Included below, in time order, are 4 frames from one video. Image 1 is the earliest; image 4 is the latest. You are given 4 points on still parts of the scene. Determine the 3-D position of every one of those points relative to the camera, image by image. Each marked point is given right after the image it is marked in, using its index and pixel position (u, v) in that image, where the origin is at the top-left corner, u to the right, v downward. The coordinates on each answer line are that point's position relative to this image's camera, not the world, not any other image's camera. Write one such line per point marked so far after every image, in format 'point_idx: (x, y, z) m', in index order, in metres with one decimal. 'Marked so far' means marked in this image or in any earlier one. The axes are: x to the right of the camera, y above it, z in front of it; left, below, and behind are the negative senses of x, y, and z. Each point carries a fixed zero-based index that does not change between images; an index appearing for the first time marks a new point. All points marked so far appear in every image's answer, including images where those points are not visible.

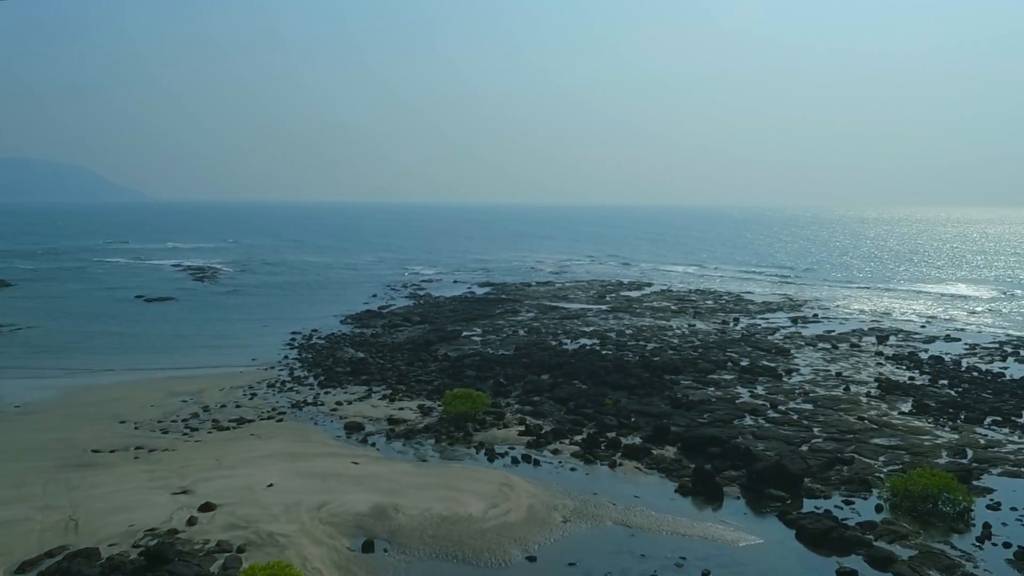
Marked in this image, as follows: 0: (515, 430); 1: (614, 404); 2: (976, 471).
0: (0.0, -2.9, +17.4) m
1: (+2.2, -2.5, +18.7) m
2: (+8.1, -3.2, +15.0) m
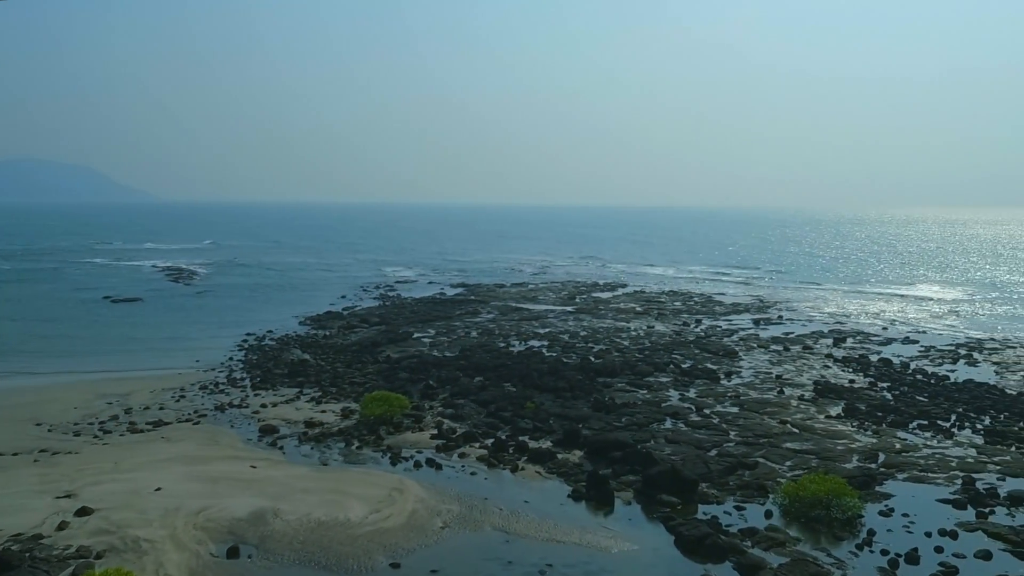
0: (-1.7, -2.9, +17.2) m
1: (+0.5, -2.6, +18.6) m
2: (+6.4, -3.3, +14.8) m
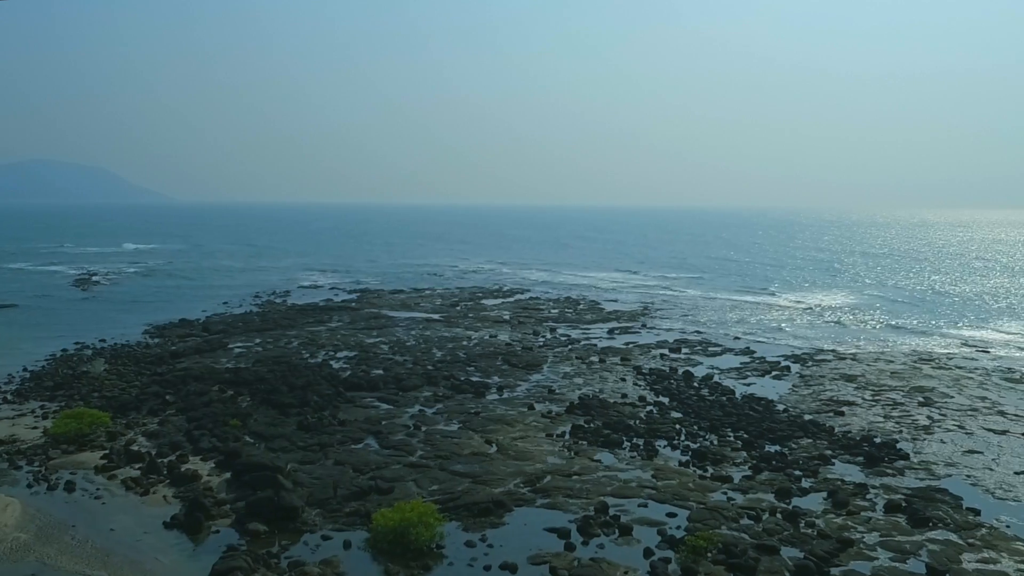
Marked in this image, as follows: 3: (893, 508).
0: (-8.0, -3.2, +16.8) m
1: (-5.8, -2.9, +18.2) m
2: (0.0, -3.6, +14.3) m
3: (+6.3, -3.6, +14.2) m
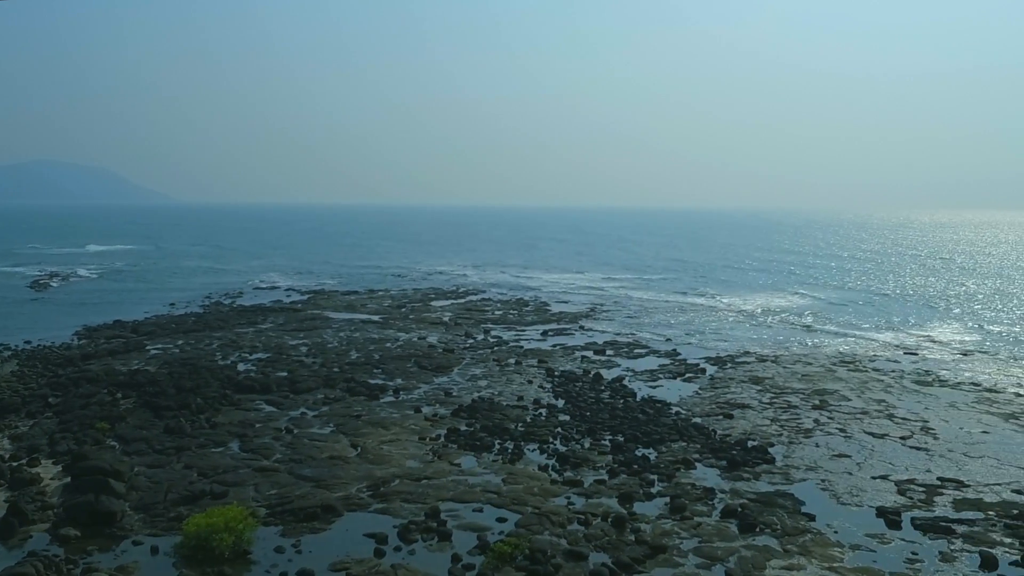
0: (-10.8, -3.3, +16.7) m
1: (-8.6, -3.0, +18.1) m
2: (-2.8, -3.6, +14.2) m
3: (+3.5, -3.7, +14.1) m
